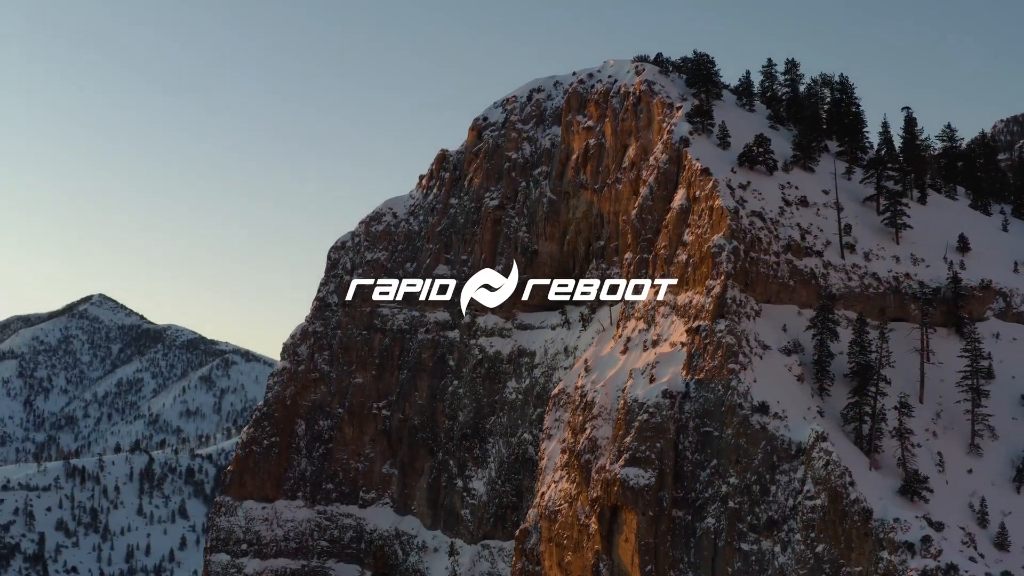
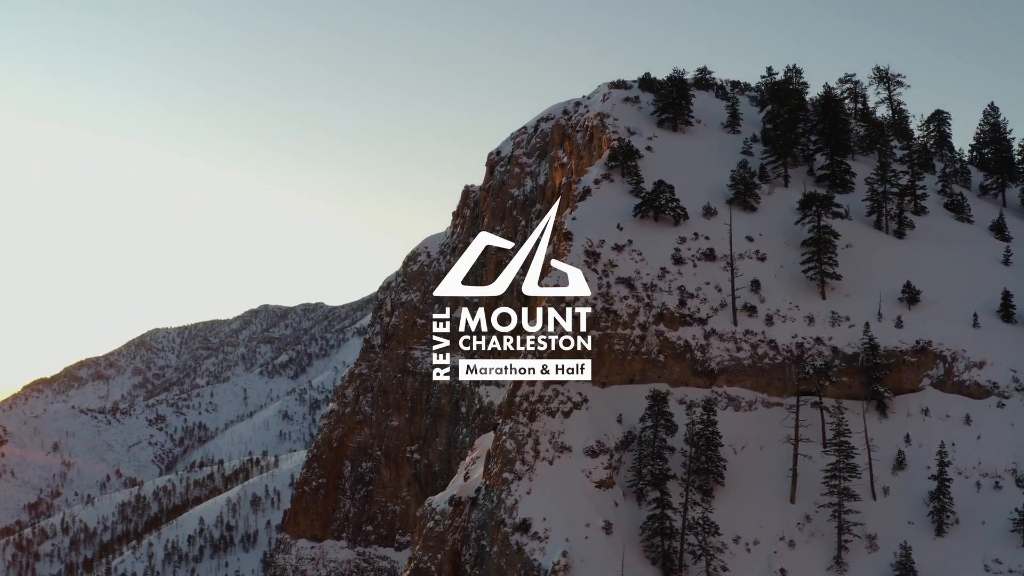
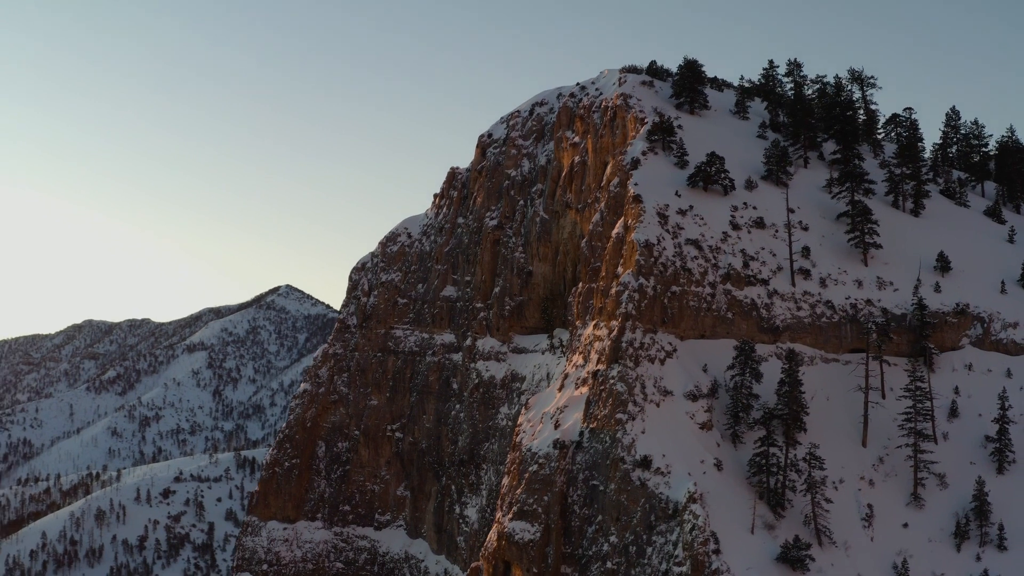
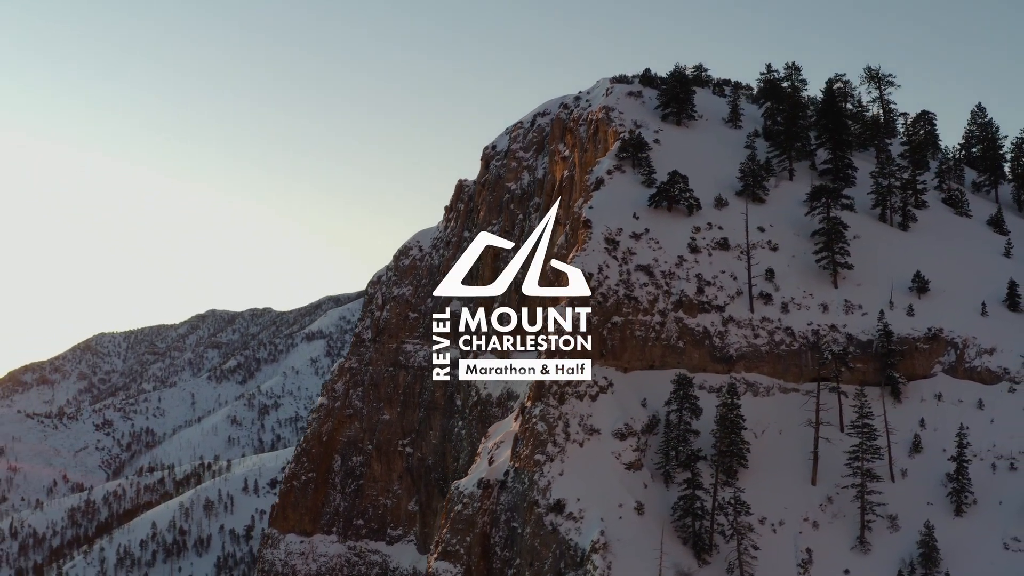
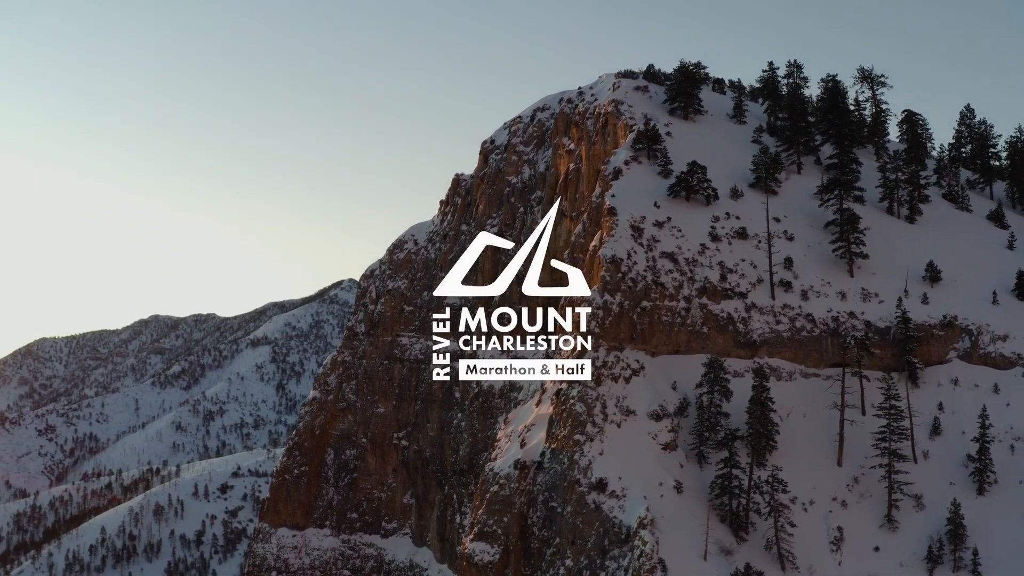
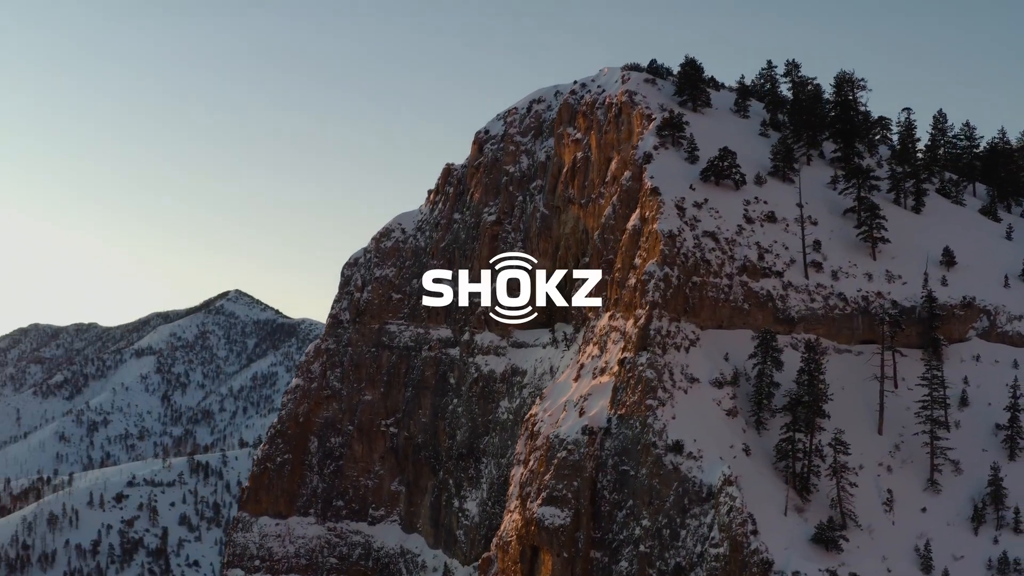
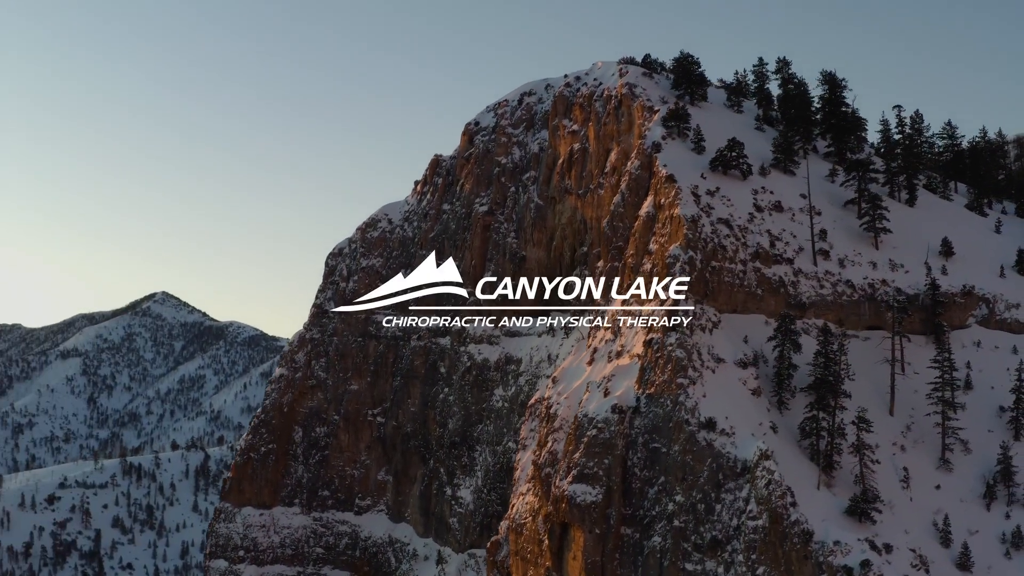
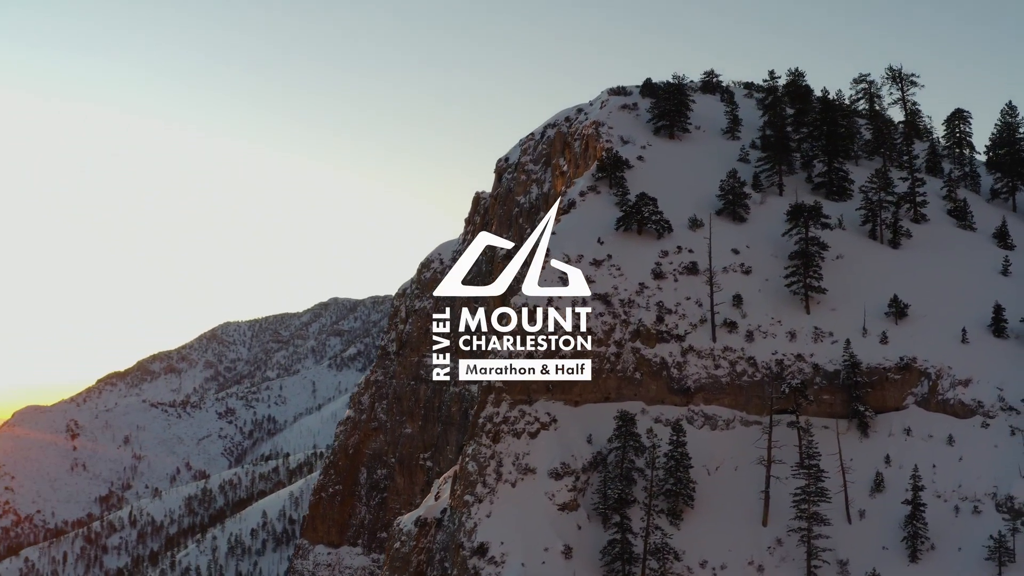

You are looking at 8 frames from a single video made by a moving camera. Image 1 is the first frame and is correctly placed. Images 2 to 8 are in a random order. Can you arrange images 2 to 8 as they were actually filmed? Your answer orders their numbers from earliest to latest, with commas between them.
7, 6, 3, 5, 4, 2, 8
